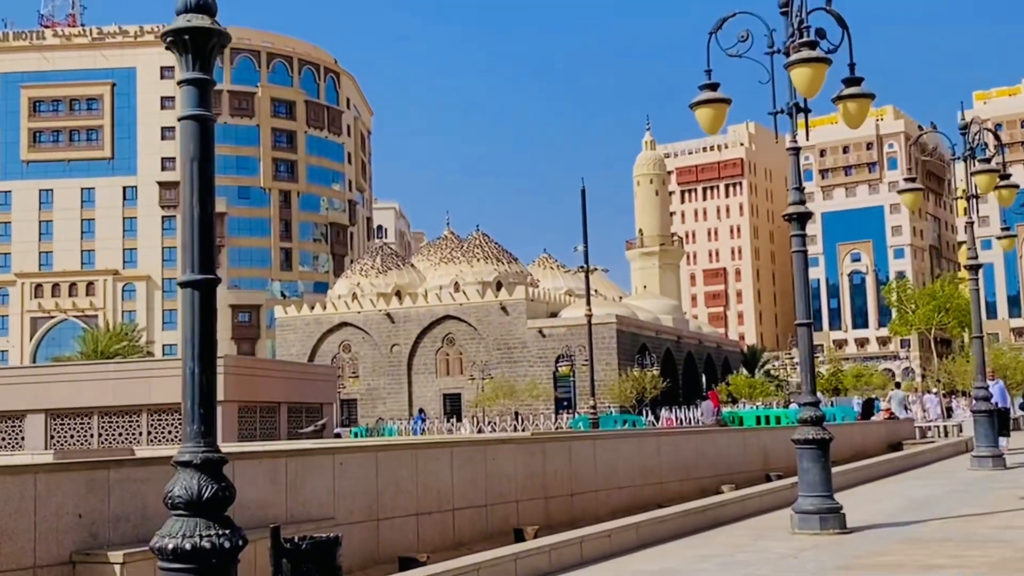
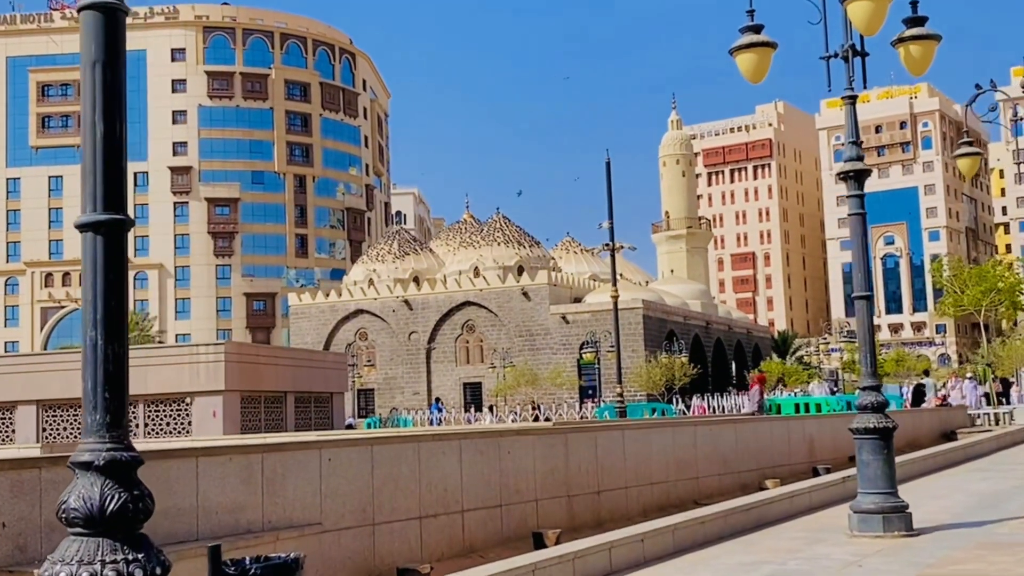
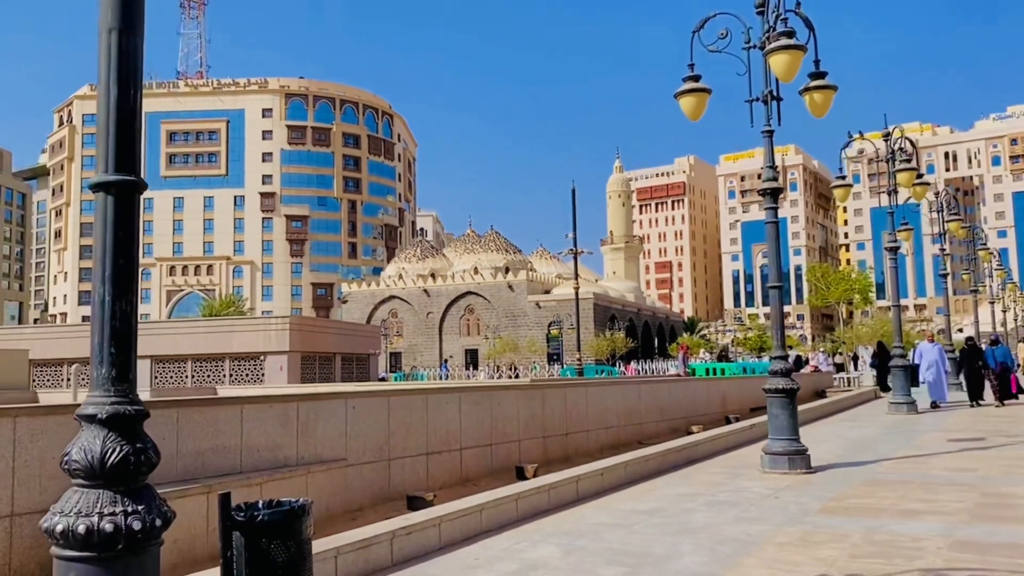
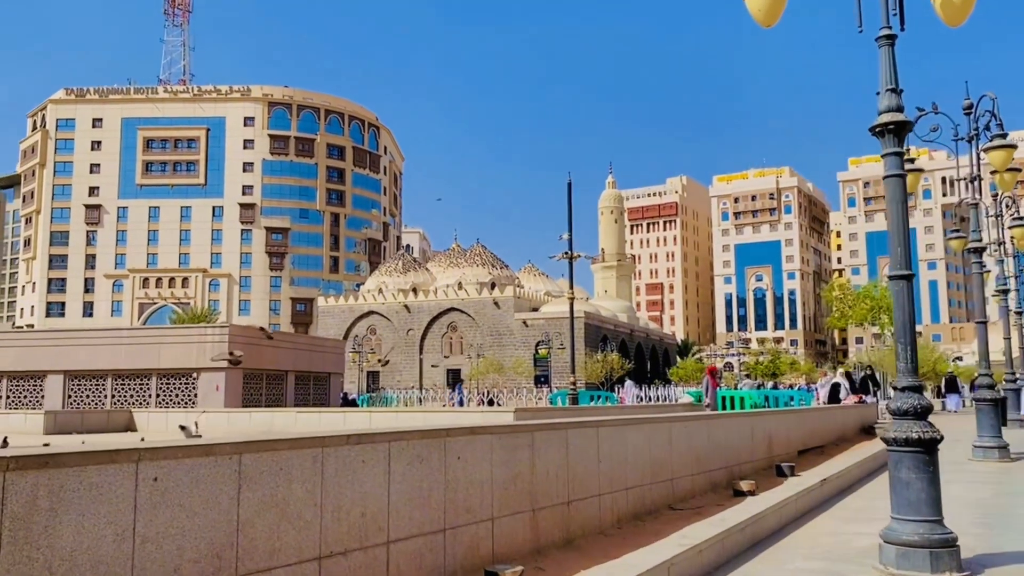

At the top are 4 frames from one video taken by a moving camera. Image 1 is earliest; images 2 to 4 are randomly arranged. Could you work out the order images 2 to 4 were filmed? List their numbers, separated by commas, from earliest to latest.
2, 3, 4
